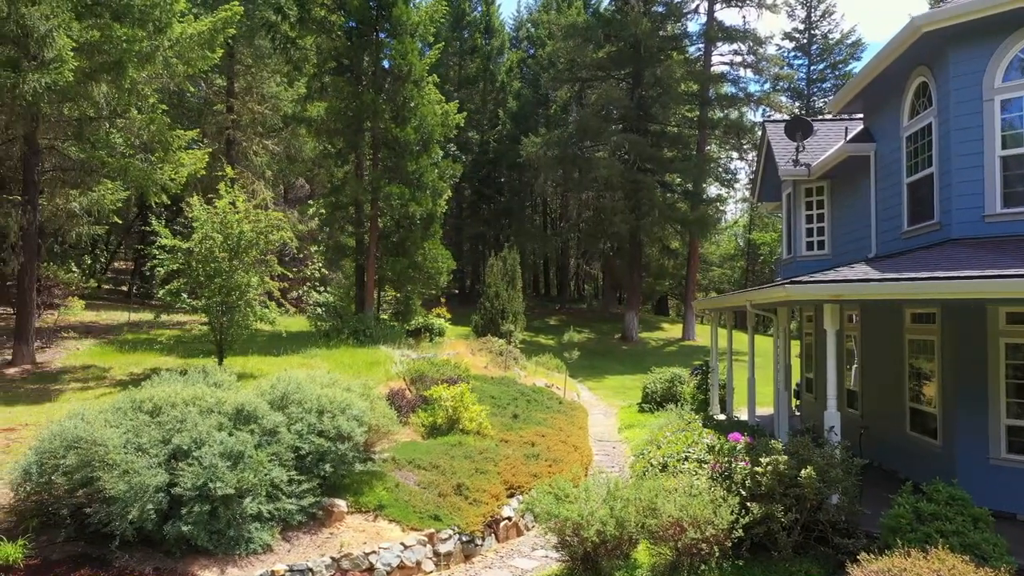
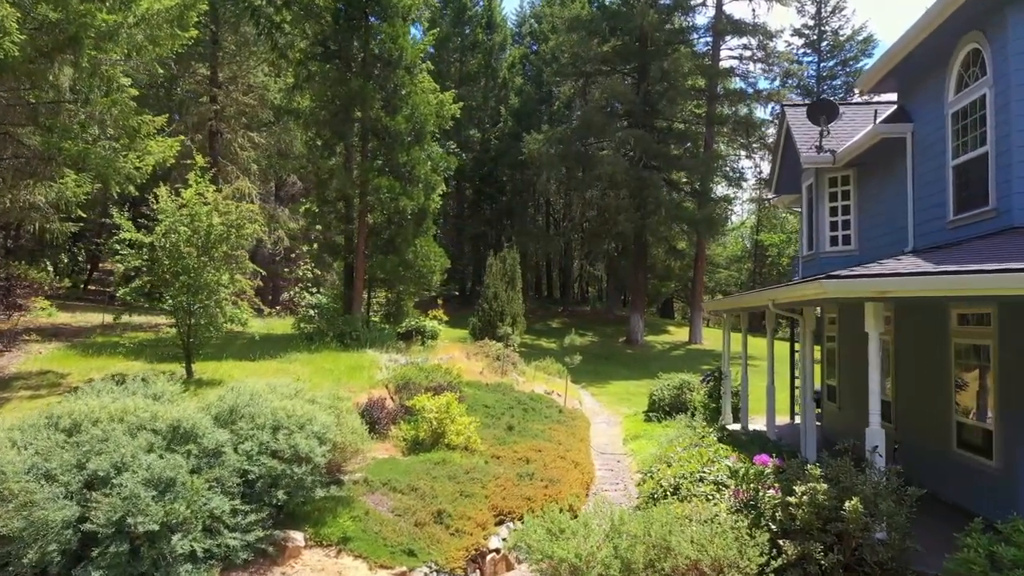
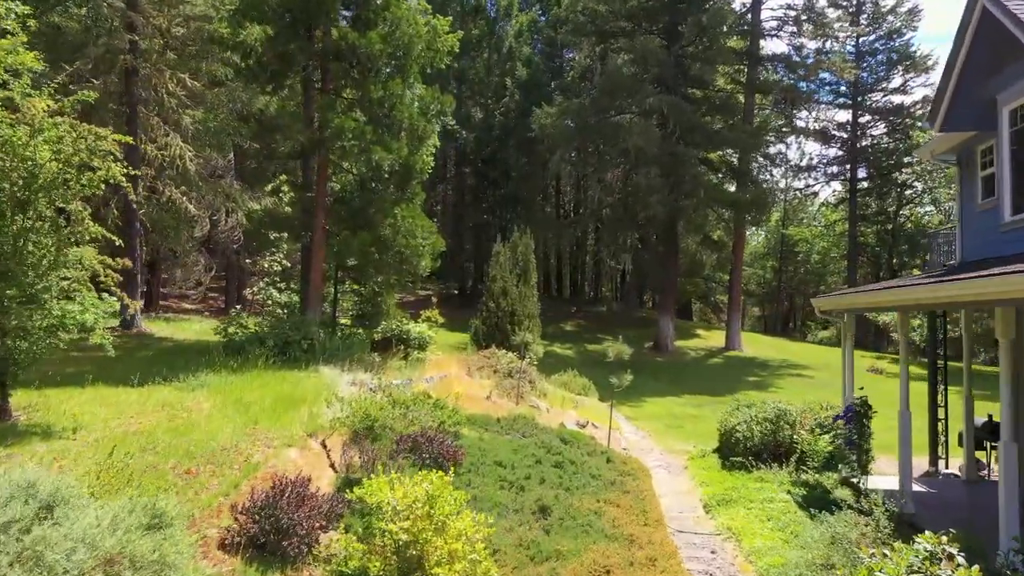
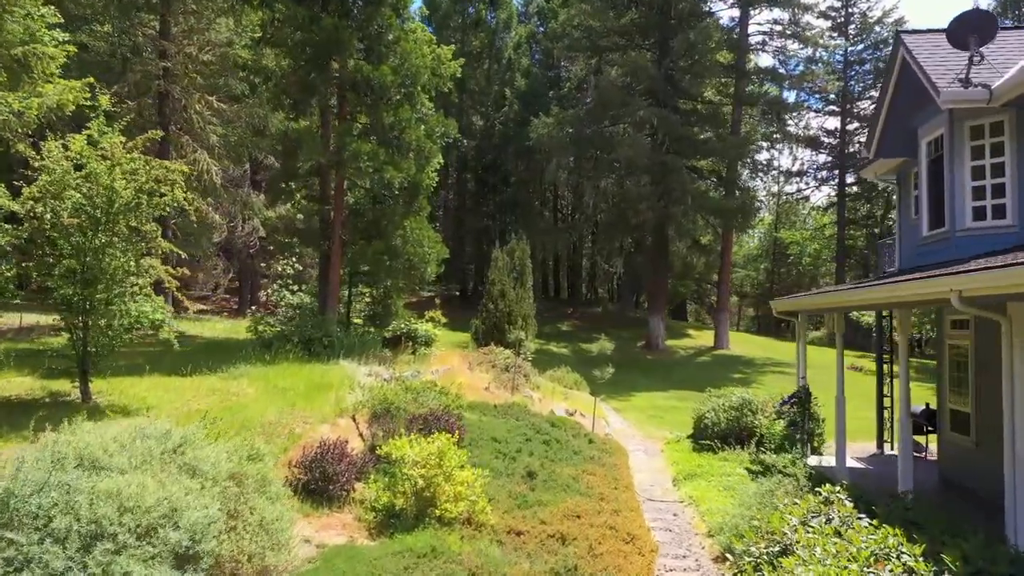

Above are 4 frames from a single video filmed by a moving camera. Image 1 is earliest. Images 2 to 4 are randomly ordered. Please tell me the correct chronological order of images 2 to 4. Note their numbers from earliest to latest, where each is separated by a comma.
2, 4, 3
